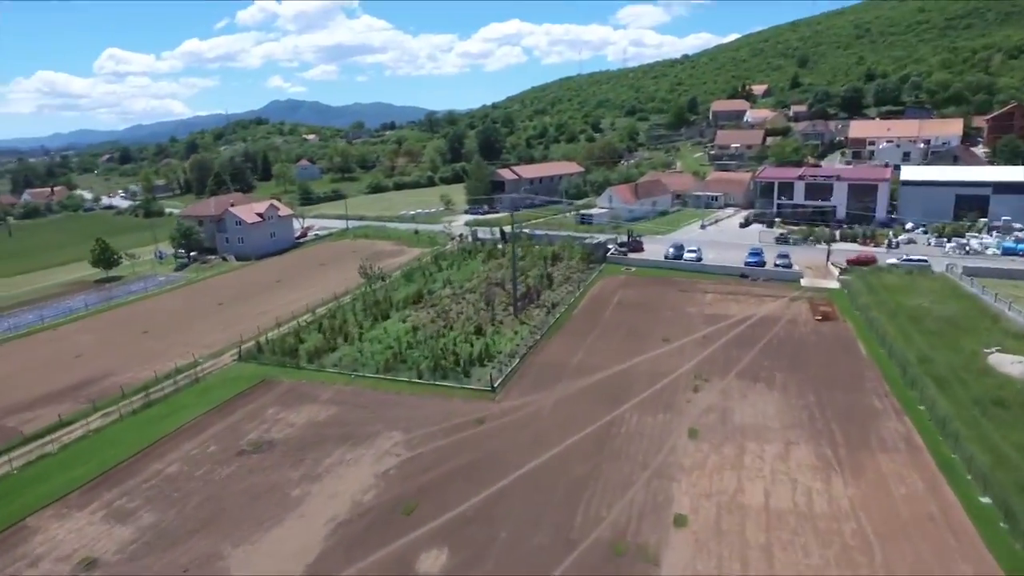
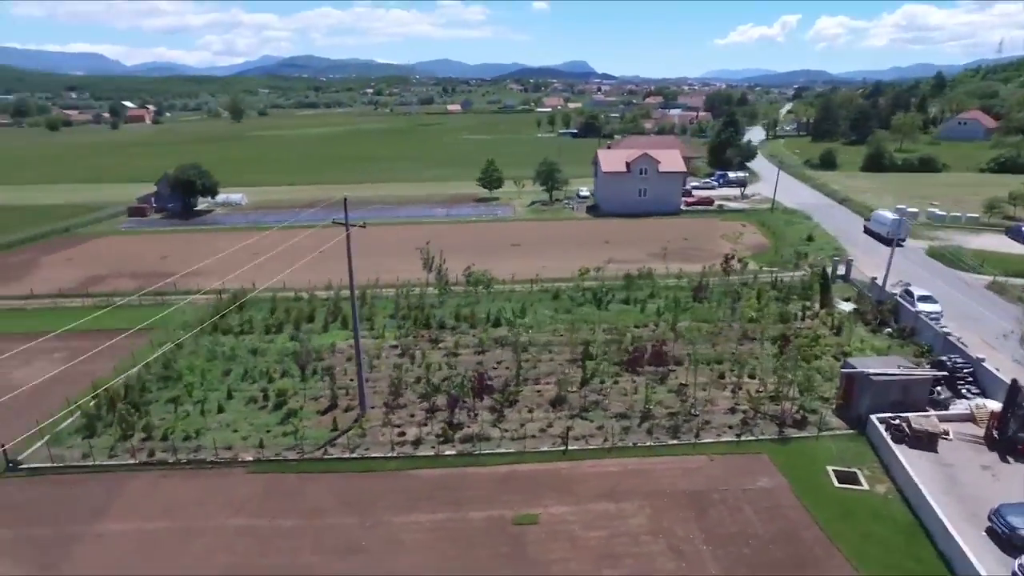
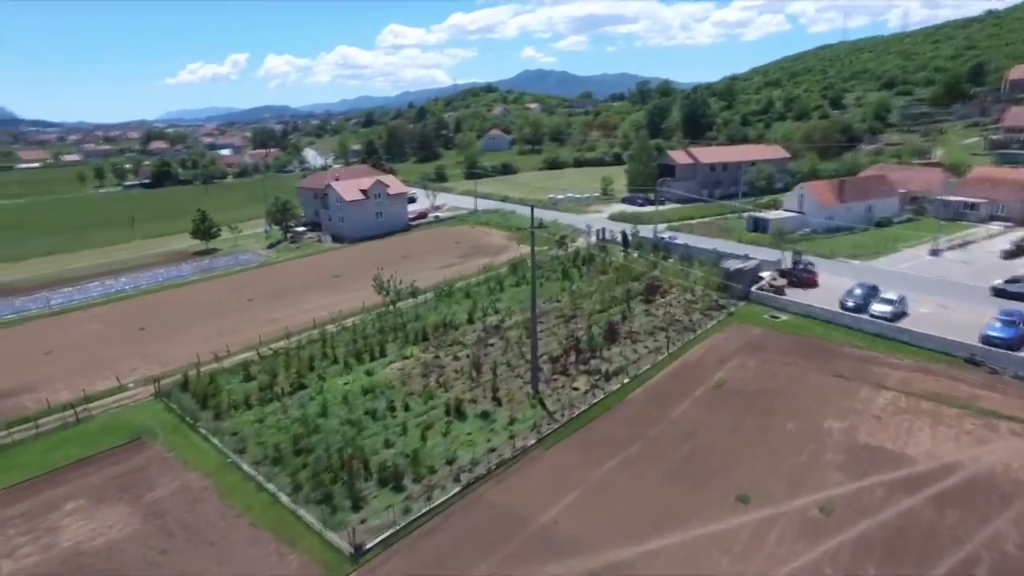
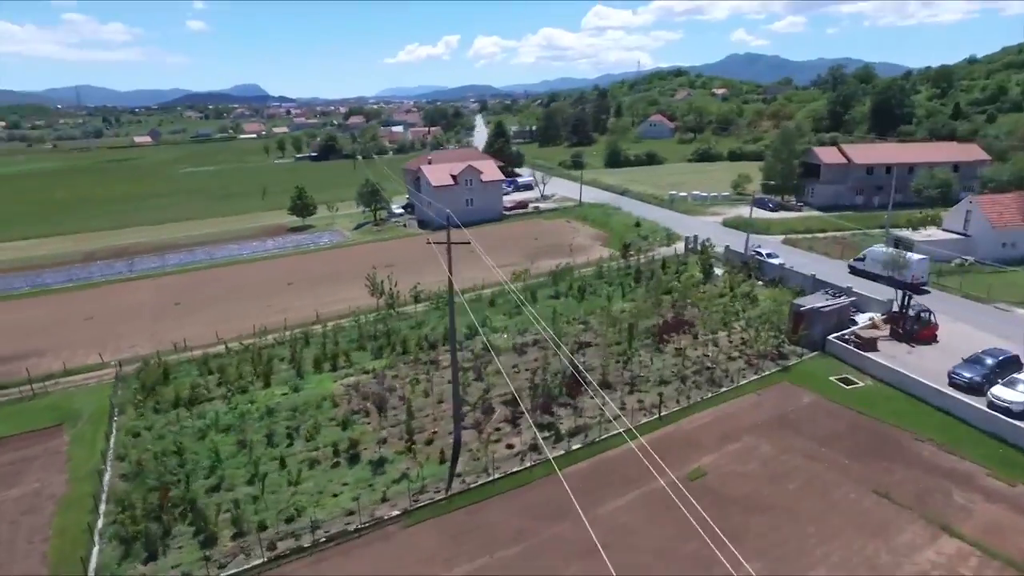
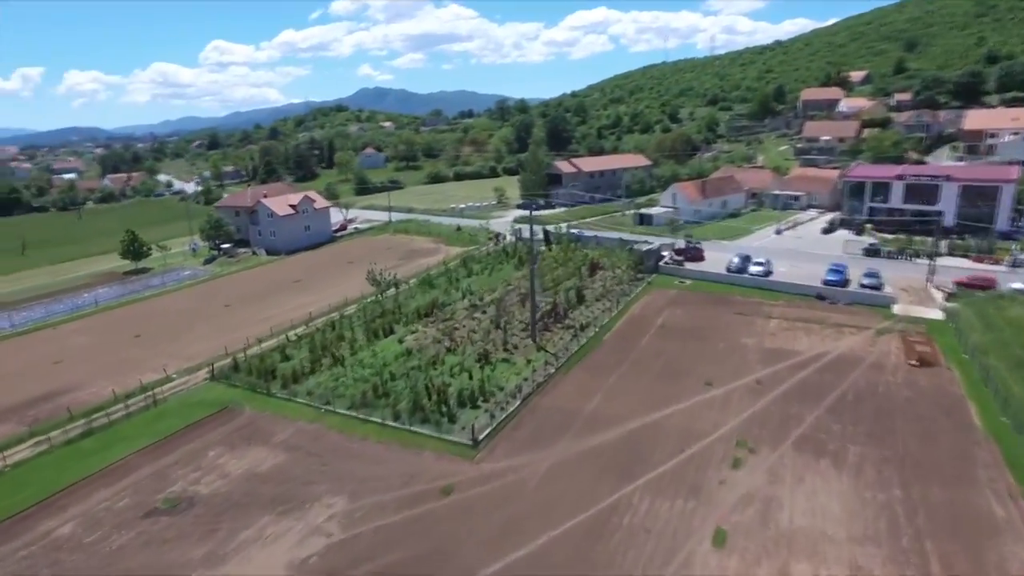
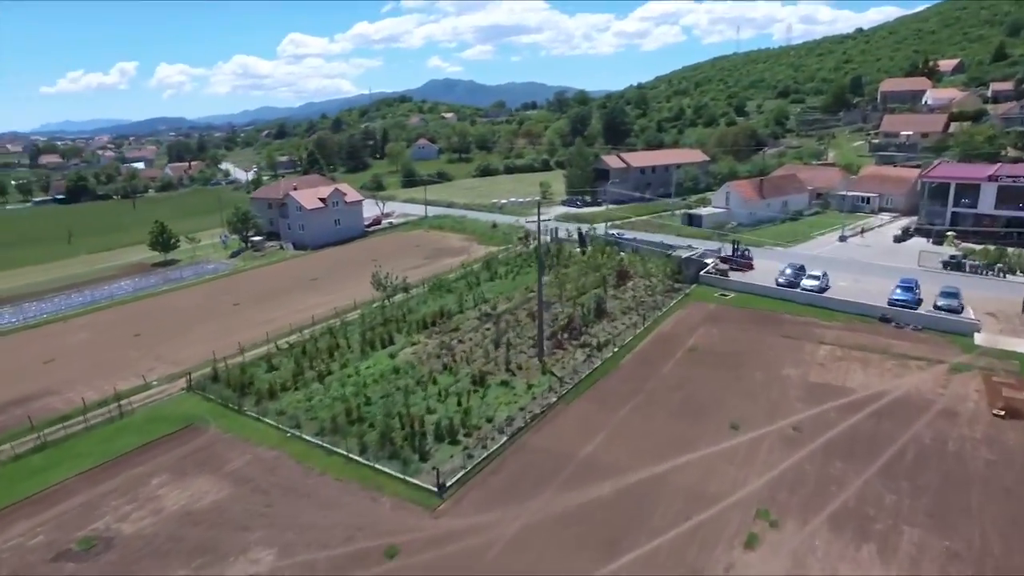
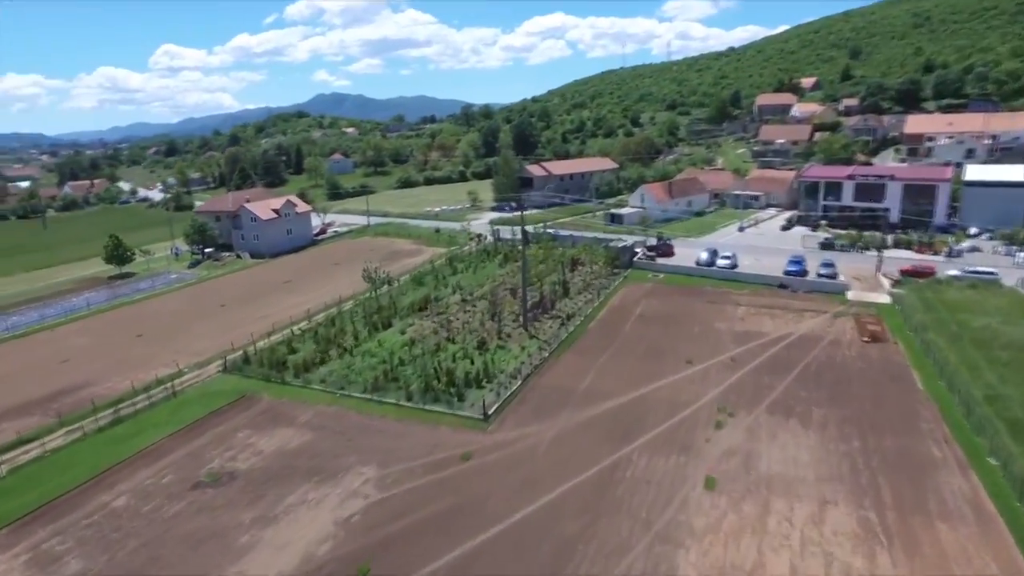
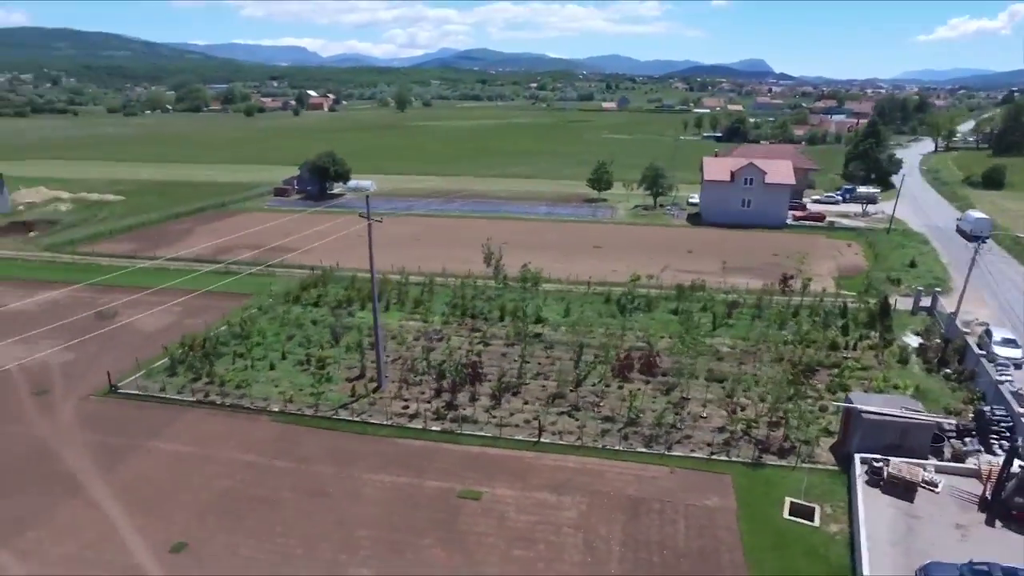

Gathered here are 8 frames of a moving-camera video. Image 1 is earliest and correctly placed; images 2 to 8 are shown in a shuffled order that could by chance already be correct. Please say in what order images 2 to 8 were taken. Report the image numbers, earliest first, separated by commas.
7, 5, 6, 3, 4, 2, 8
